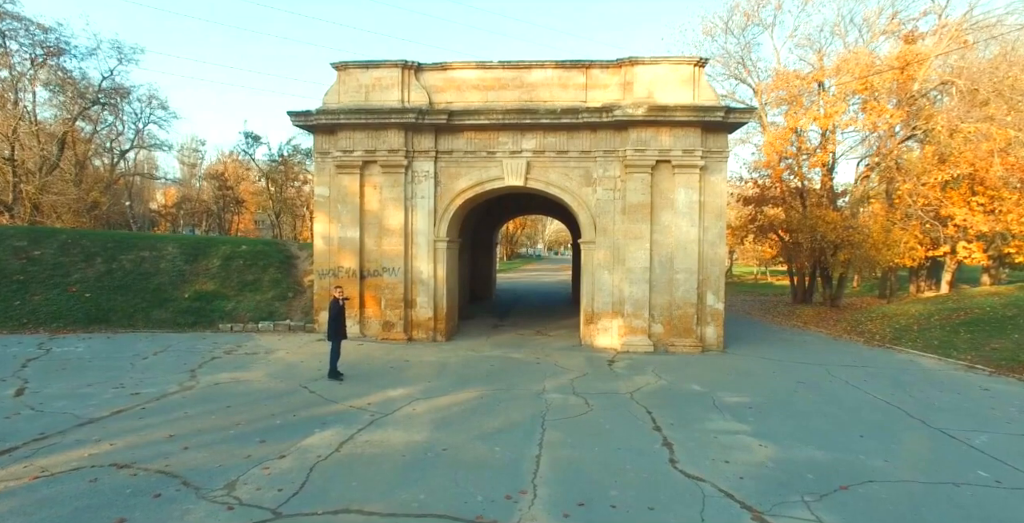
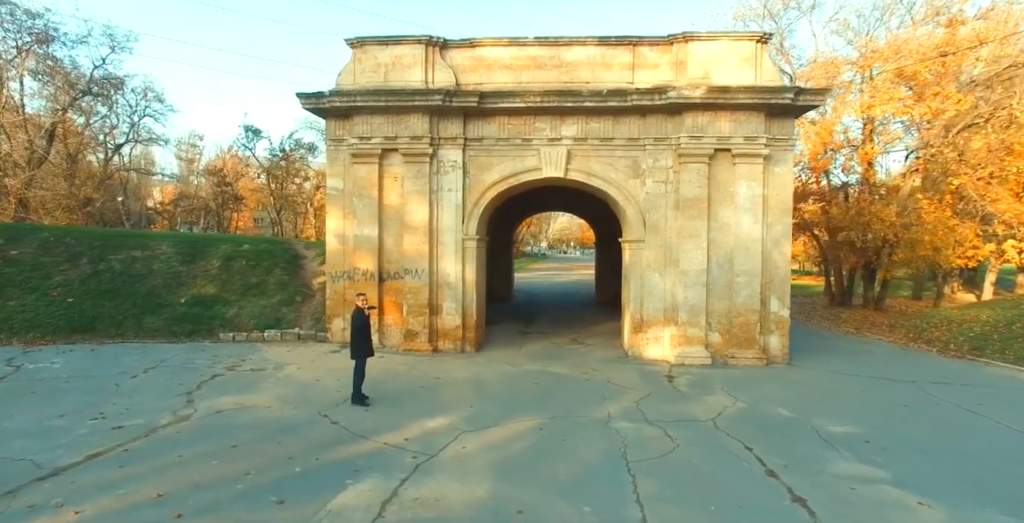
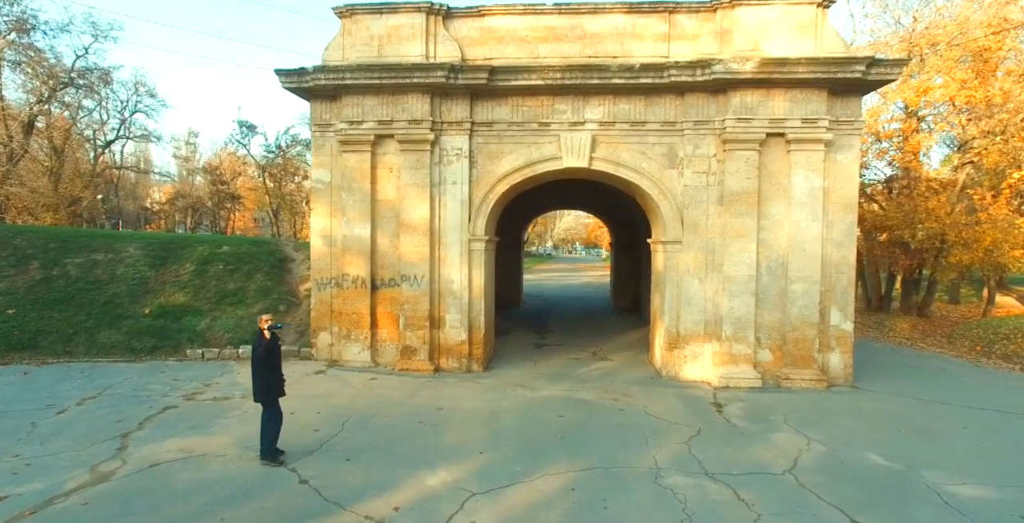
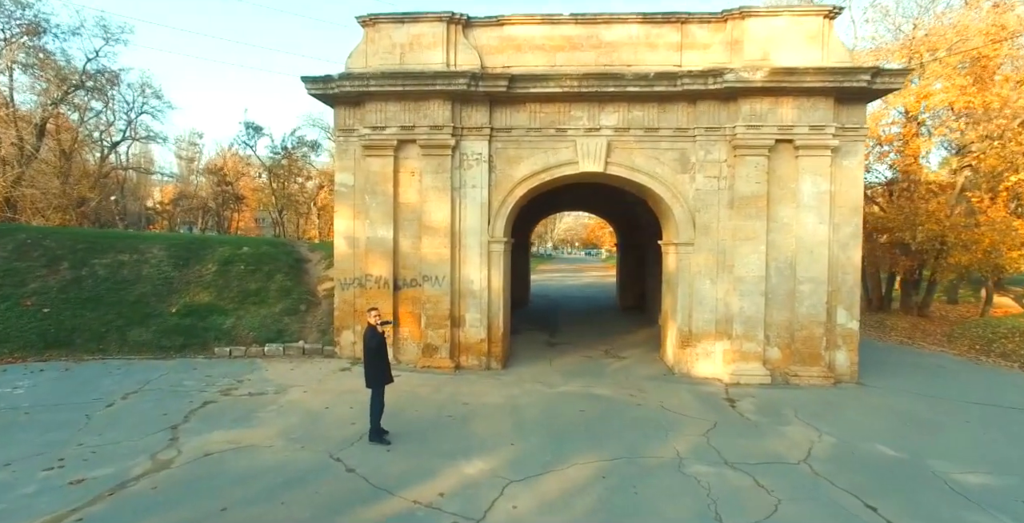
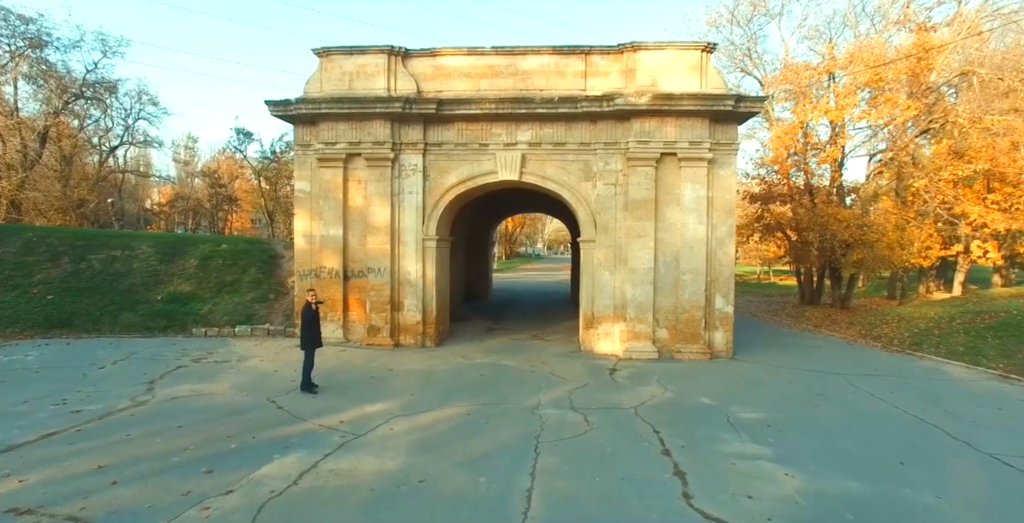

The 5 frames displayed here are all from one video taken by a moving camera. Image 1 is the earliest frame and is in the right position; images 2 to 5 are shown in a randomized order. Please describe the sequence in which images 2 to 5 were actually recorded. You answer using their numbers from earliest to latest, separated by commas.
5, 2, 4, 3
